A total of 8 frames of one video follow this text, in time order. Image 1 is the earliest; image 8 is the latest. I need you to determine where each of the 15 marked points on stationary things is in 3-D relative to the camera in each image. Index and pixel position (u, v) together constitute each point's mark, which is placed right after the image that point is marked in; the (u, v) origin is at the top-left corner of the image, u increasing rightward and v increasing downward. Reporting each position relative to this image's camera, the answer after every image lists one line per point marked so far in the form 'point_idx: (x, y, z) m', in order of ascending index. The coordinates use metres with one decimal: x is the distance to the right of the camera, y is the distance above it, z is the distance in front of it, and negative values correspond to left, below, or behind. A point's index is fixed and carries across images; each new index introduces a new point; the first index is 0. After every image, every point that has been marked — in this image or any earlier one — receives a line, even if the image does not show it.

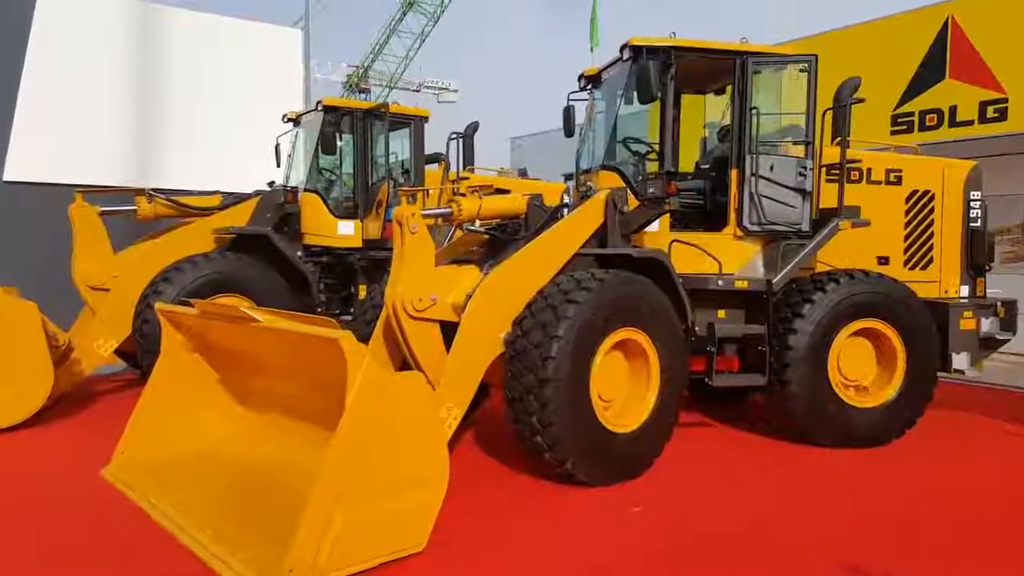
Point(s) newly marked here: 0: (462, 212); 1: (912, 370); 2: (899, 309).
0: (-0.3, +0.5, +4.4) m
1: (+2.7, -0.6, +4.9) m
2: (+2.6, -0.1, +4.9) m
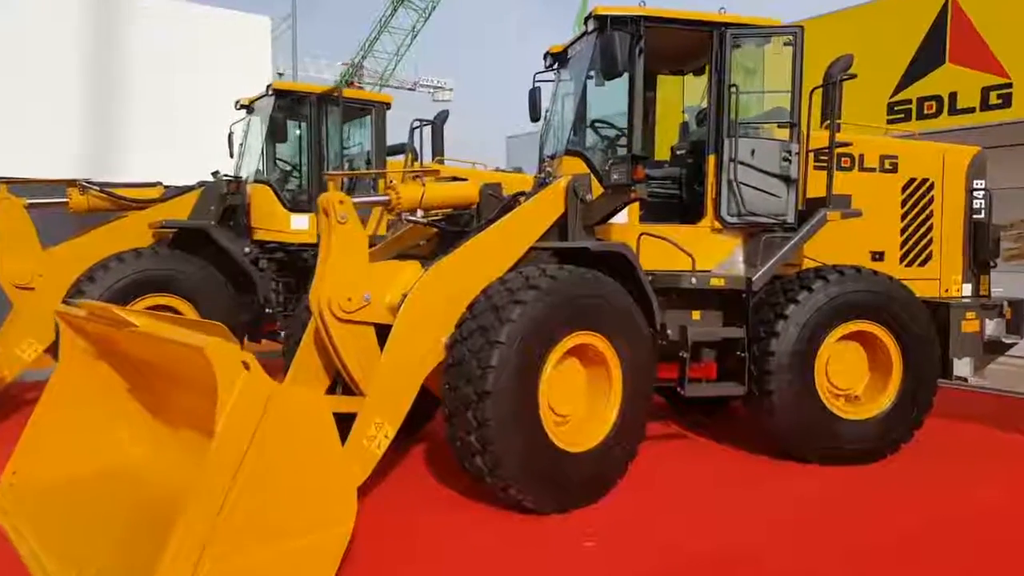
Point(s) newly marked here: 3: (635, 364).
0: (-0.6, +0.5, +3.9) m
1: (+2.4, -0.6, +4.4) m
2: (+2.3, -0.1, +4.4) m
3: (+0.6, -0.4, +3.6) m
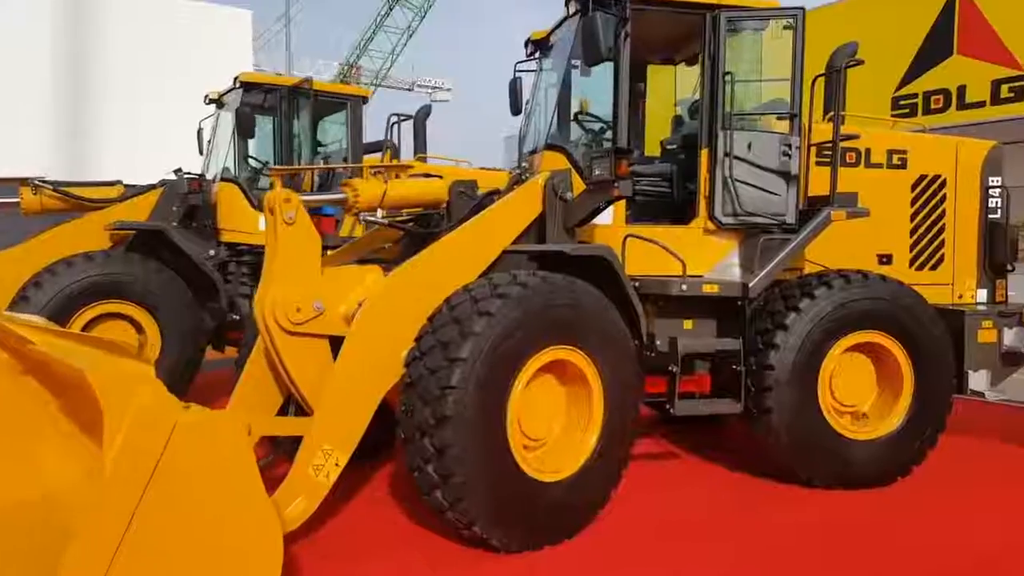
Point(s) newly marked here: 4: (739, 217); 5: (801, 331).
0: (-0.8, +0.4, +3.5) m
1: (+2.3, -0.6, +4.0) m
2: (+2.2, -0.2, +4.0) m
3: (+0.5, -0.4, +3.3) m
4: (+1.3, +0.4, +4.1) m
5: (+1.5, -0.2, +3.8) m
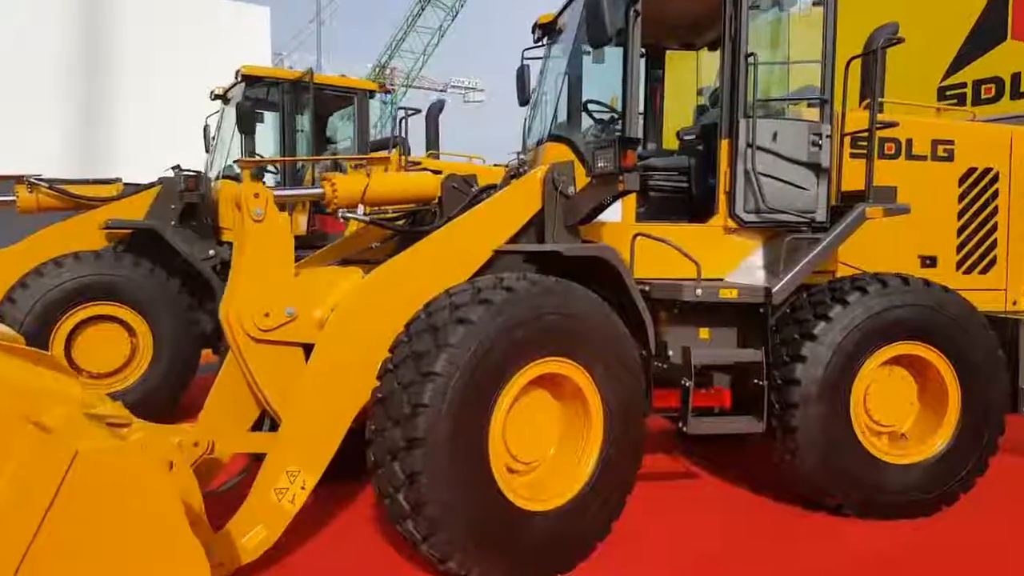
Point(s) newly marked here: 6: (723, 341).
0: (-0.8, +0.4, +3.2) m
1: (+2.3, -0.6, +3.6) m
2: (+2.2, -0.2, +3.6) m
3: (+0.4, -0.5, +2.9) m
4: (+1.3, +0.4, +3.7) m
5: (+1.5, -0.2, +3.4) m
6: (+1.1, -0.3, +3.6) m
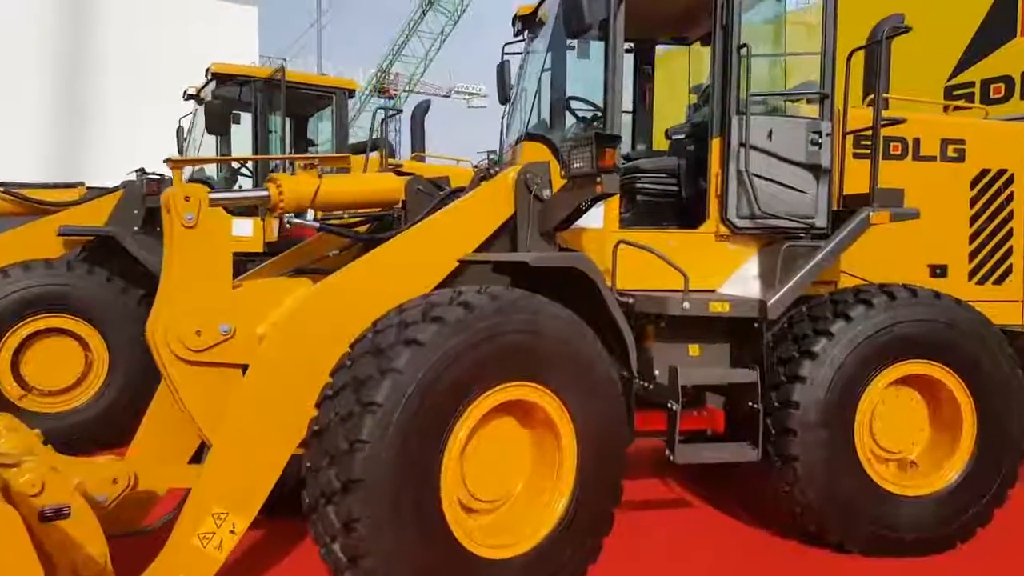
0: (-0.9, +0.4, +2.9) m
1: (+2.1, -0.7, +3.3) m
2: (+2.0, -0.3, +3.2) m
3: (+0.3, -0.5, +2.6) m
4: (+1.1, +0.3, +3.4) m
5: (+1.4, -0.3, +3.1) m
6: (+0.9, -0.3, +3.3) m
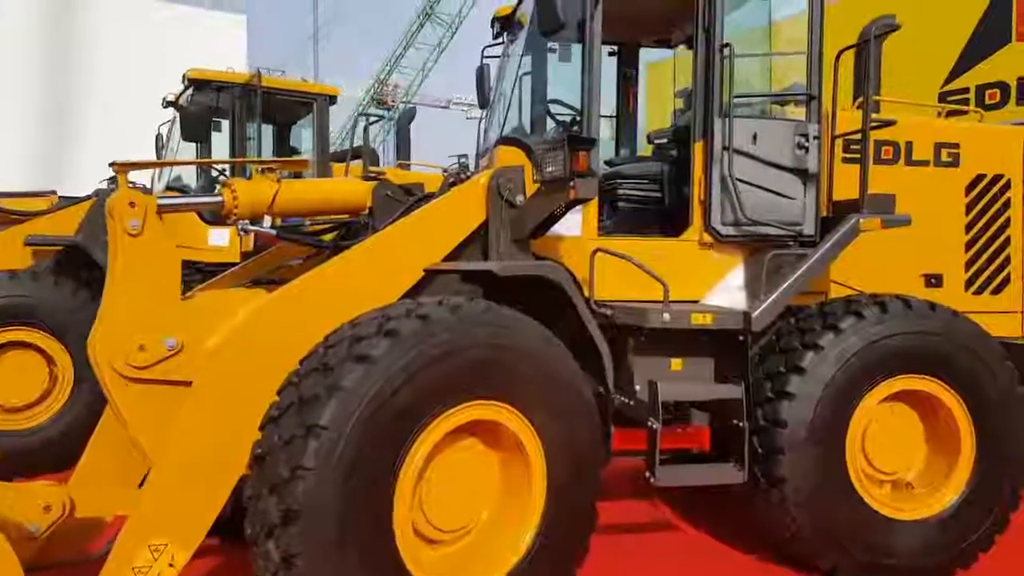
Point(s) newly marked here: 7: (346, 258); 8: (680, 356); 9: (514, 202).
0: (-1.0, +0.3, +2.7) m
1: (+2.0, -0.7, +3.1) m
2: (+1.9, -0.3, +3.1) m
3: (+0.2, -0.5, +2.4) m
4: (+1.0, +0.3, +3.2) m
5: (+1.2, -0.3, +2.9) m
6: (+0.8, -0.4, +3.2) m
7: (-0.6, +0.1, +2.6) m
8: (+0.7, -0.3, +3.1) m
9: (0.0, +0.4, +3.0) m
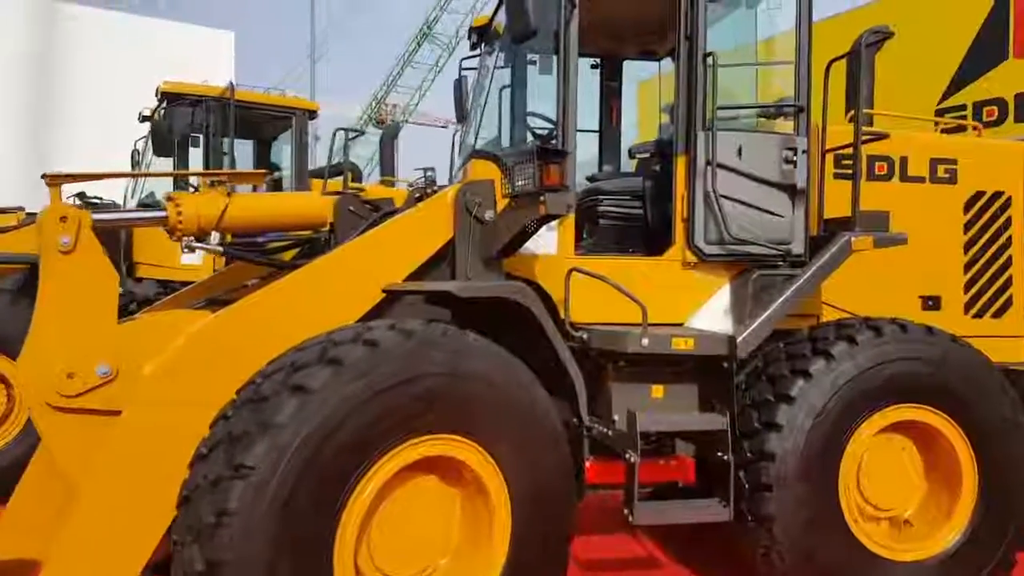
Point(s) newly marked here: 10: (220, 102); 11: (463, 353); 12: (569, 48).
0: (-1.2, +0.2, +2.5) m
1: (+1.9, -0.8, +2.9) m
2: (+1.8, -0.4, +2.9) m
3: (+0.1, -0.6, +2.2) m
4: (+0.9, +0.2, +3.1) m
5: (+1.1, -0.4, +2.7) m
6: (+0.7, -0.5, +3.0) m
7: (-0.7, 0.0, +2.4) m
8: (+0.6, -0.4, +2.9) m
9: (-0.1, +0.3, +2.8) m
10: (-2.2, +1.4, +5.5) m
11: (-0.1, -0.2, +2.2) m
12: (+0.2, +1.0, +3.1) m
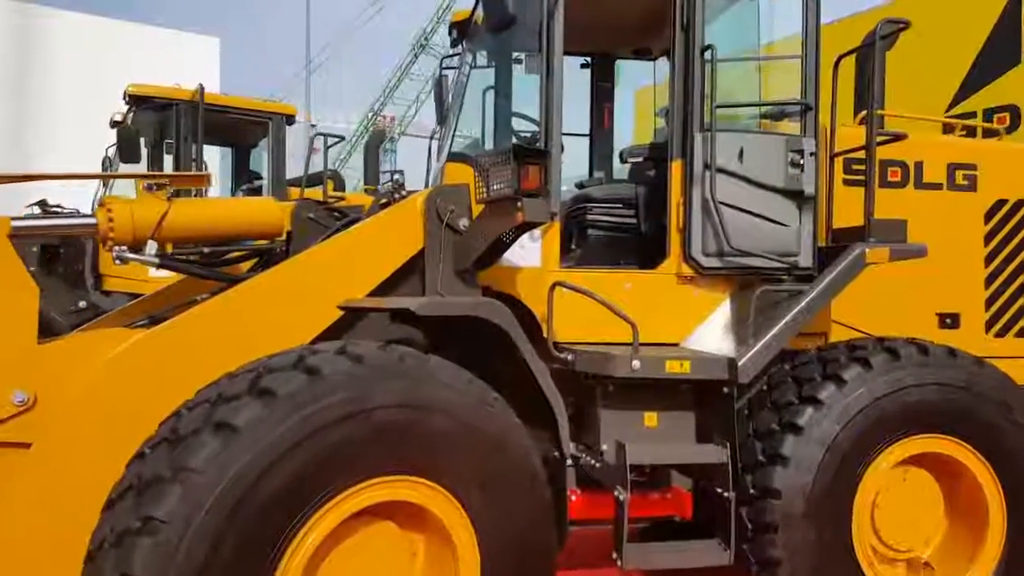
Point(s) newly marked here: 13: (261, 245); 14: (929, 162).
0: (-1.2, +0.2, +2.3) m
1: (+1.8, -0.9, +2.6) m
2: (+1.7, -0.5, +2.6) m
3: (0.0, -0.7, +1.9) m
4: (+0.8, +0.1, +2.8) m
5: (+1.0, -0.5, +2.4) m
6: (+0.6, -0.5, +2.7) m
7: (-0.8, 0.0, +2.2) m
8: (+0.5, -0.4, +2.7) m
9: (-0.2, +0.2, +2.5) m
10: (-2.3, +1.3, +5.3) m
11: (-0.2, -0.2, +1.9) m
12: (+0.2, +1.0, +2.8) m
13: (-0.9, +0.2, +2.7) m
14: (+1.8, +0.5, +3.1) m
